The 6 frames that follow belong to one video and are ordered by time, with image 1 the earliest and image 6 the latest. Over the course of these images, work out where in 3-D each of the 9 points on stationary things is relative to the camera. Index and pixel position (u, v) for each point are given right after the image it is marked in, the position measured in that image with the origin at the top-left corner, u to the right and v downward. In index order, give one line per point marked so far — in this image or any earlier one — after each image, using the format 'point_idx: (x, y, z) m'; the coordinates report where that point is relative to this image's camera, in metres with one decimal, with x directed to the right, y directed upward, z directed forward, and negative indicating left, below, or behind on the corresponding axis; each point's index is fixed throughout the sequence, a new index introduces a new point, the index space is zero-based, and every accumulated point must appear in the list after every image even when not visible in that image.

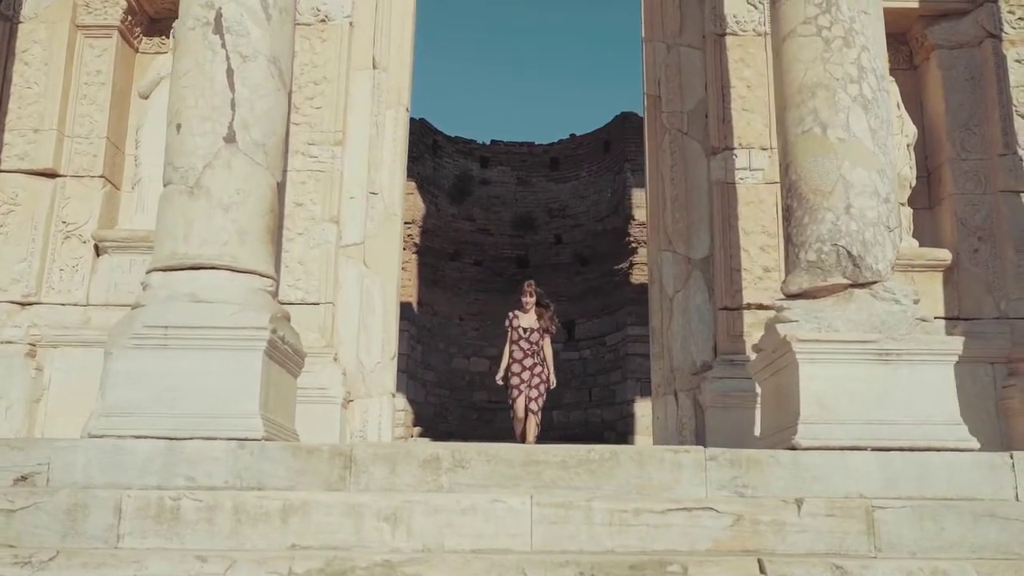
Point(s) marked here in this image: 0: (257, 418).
0: (-1.2, -0.6, +4.8) m
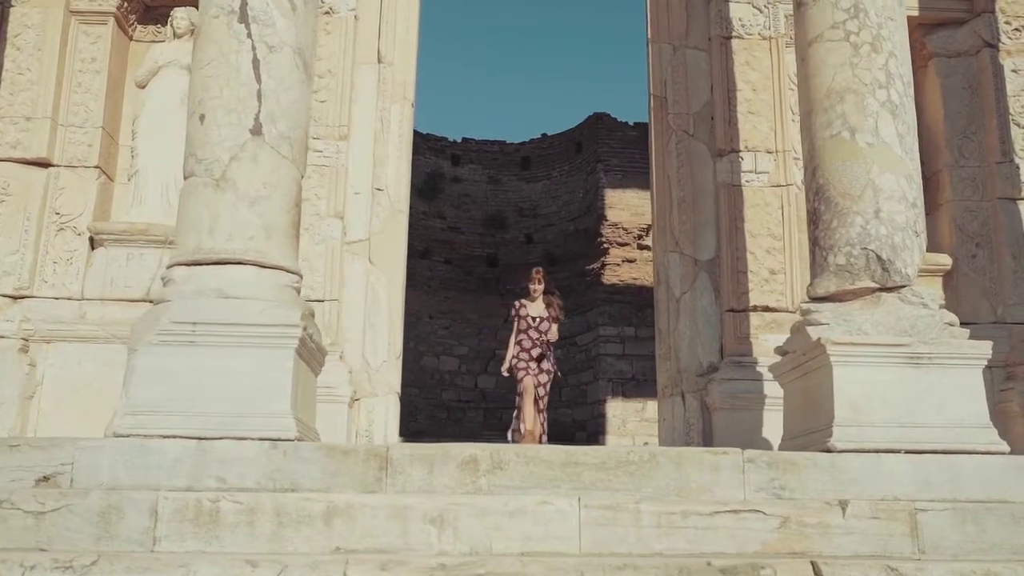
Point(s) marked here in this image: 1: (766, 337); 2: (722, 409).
0: (-1.0, -0.6, +4.7) m
1: (+1.8, -0.3, +7.1) m
2: (+1.4, -0.8, +6.8) m
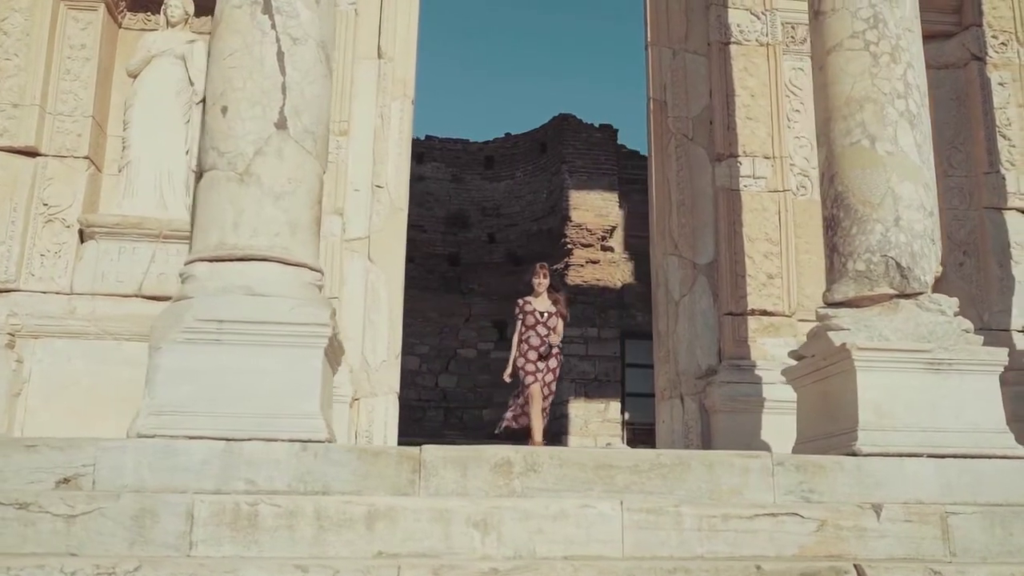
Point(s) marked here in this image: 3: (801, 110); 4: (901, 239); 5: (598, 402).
0: (-0.9, -0.6, +4.6) m
1: (+1.8, -0.4, +7.2) m
2: (+1.5, -0.9, +6.9) m
3: (+2.2, +1.4, +7.7) m
4: (+2.0, +0.3, +5.2) m
5: (+1.4, -1.8, +16.0) m
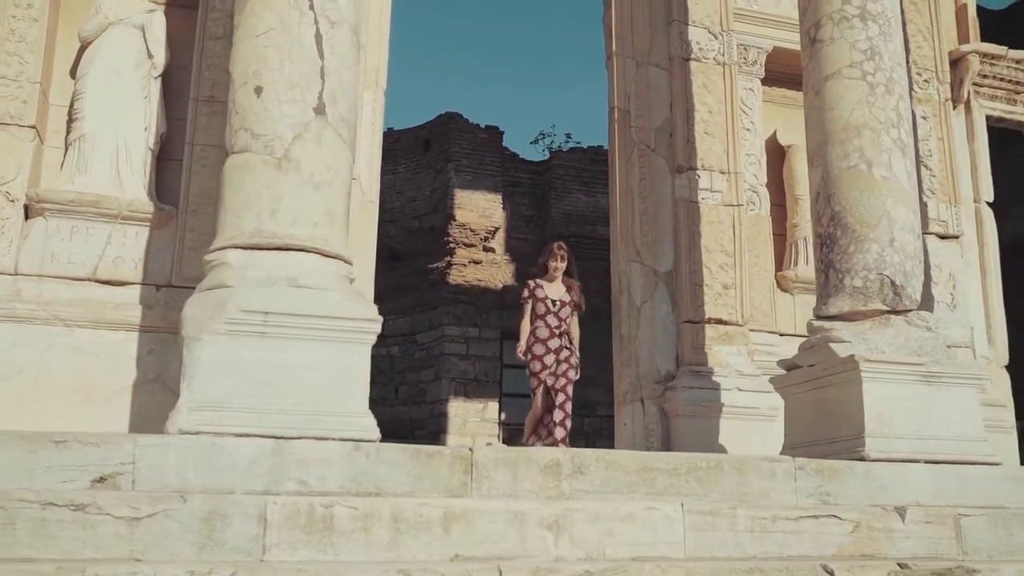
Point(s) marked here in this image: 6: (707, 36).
0: (-0.6, -0.6, +4.4) m
1: (+1.6, -0.4, +7.5) m
2: (+1.2, -0.9, +7.1) m
3: (+1.9, +1.3, +8.1) m
4: (+2.2, +0.2, +5.6) m
5: (-0.5, -1.8, +16.1) m
6: (+1.6, +2.0, +8.1) m
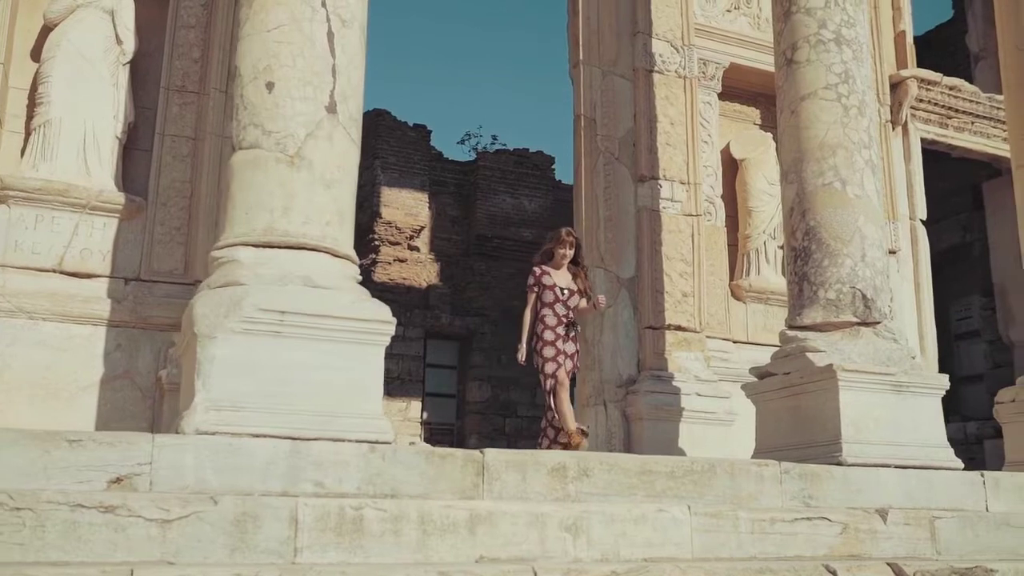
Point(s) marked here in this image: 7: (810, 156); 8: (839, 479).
0: (-0.6, -0.6, +4.4) m
1: (+1.3, -0.5, +7.7) m
2: (+1.0, -1.0, +7.3) m
3: (+1.6, +1.2, +8.4) m
4: (+2.1, +0.1, +5.9) m
5: (-1.7, -1.8, +16.1) m
6: (+1.3, +2.0, +8.3) m
7: (+1.8, +0.8, +6.1) m
8: (+1.7, -1.0, +5.3) m
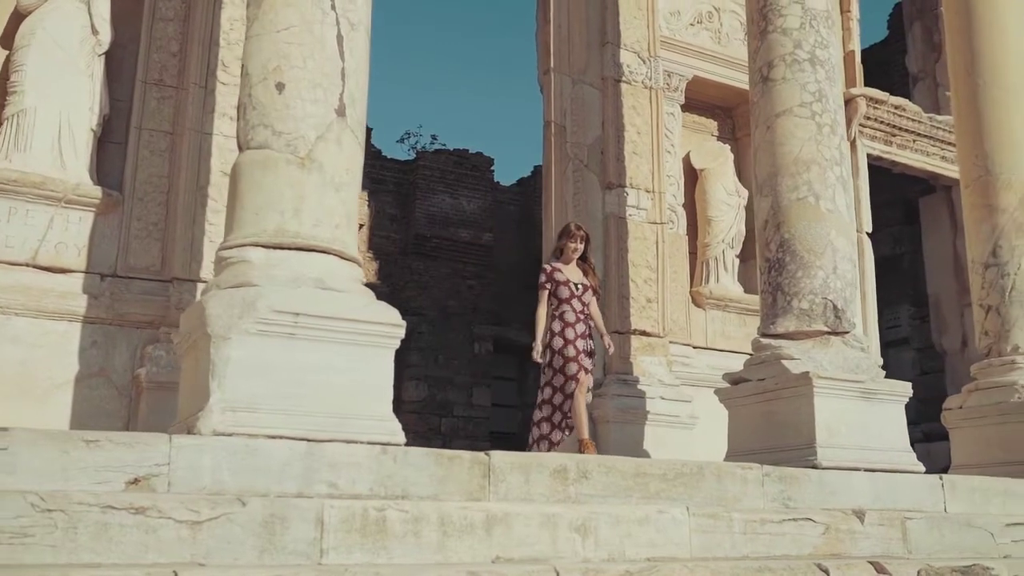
0: (-0.5, -0.6, +4.5) m
1: (+1.0, -0.6, +7.9) m
2: (+0.8, -1.0, +7.5) m
3: (+1.4, +1.2, +8.6) m
4: (+2.0, 0.0, +6.2) m
5: (-2.7, -1.8, +16.0) m
6: (+1.1, +1.9, +8.5) m
7: (+1.7, +0.7, +6.4) m
8: (+1.7, -1.1, +5.5) m
